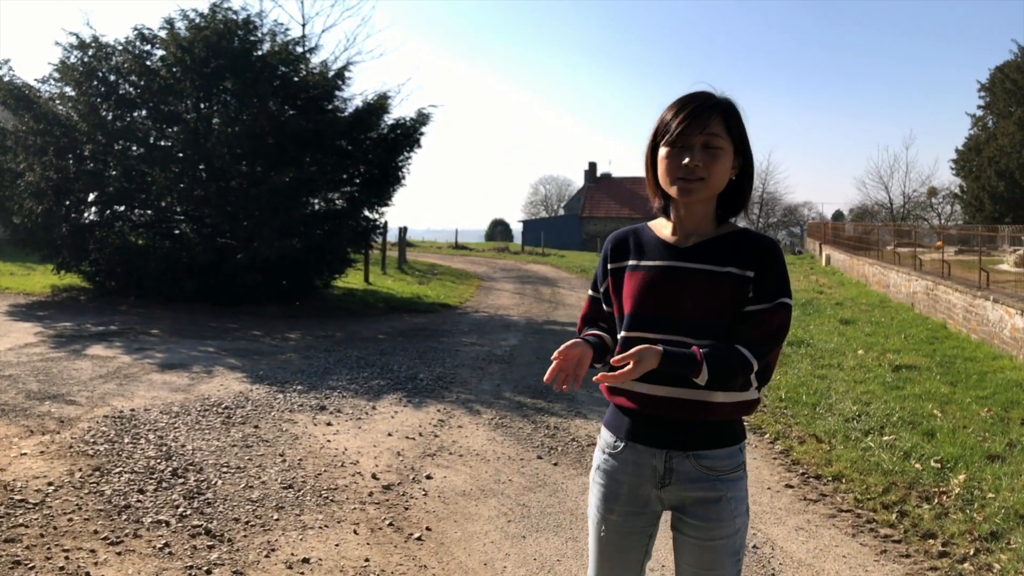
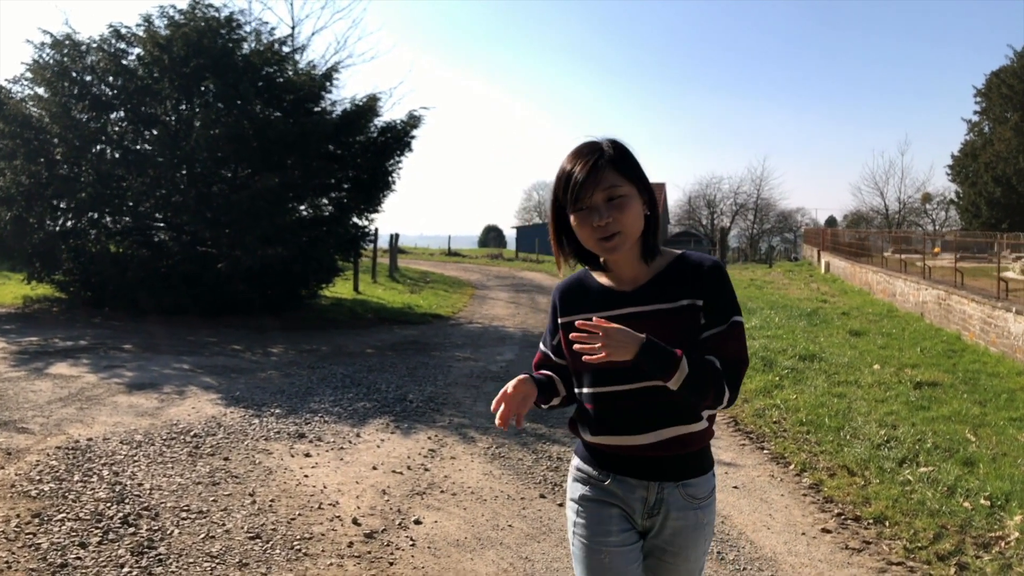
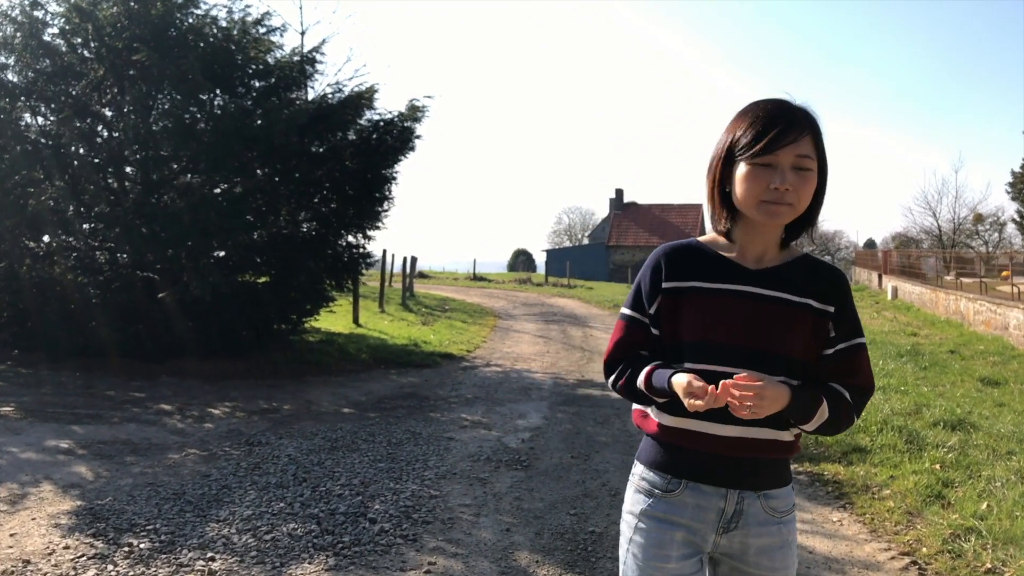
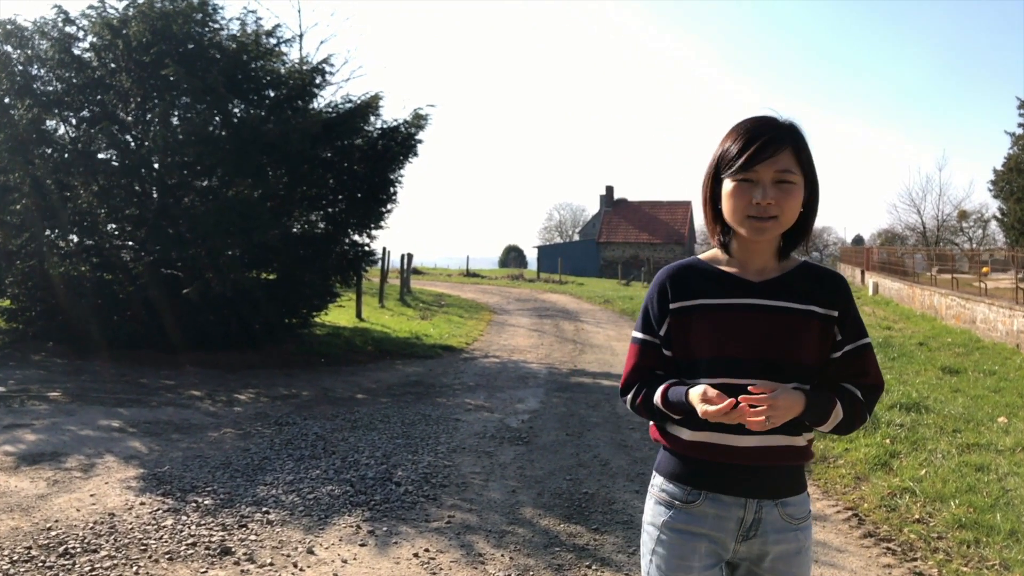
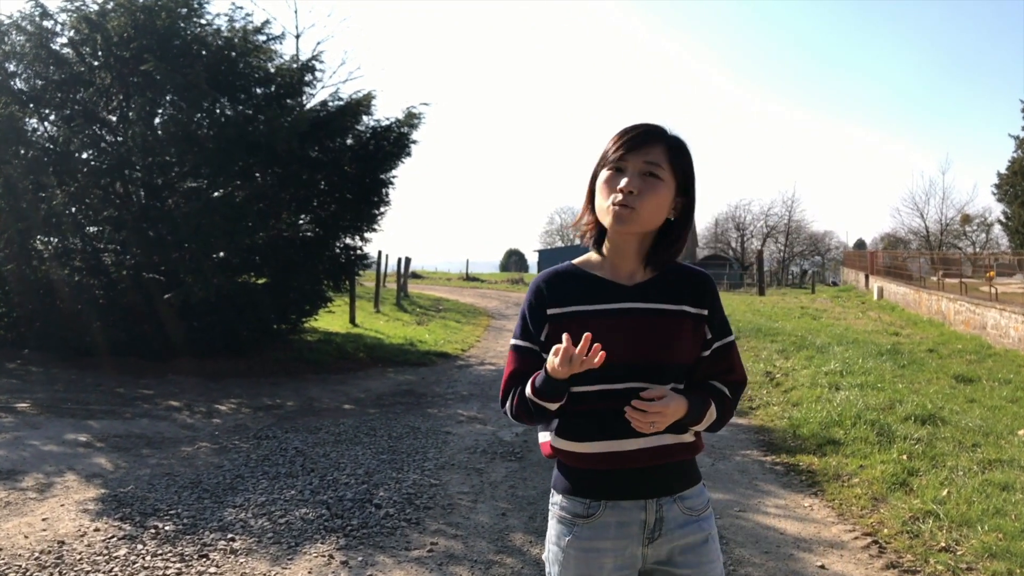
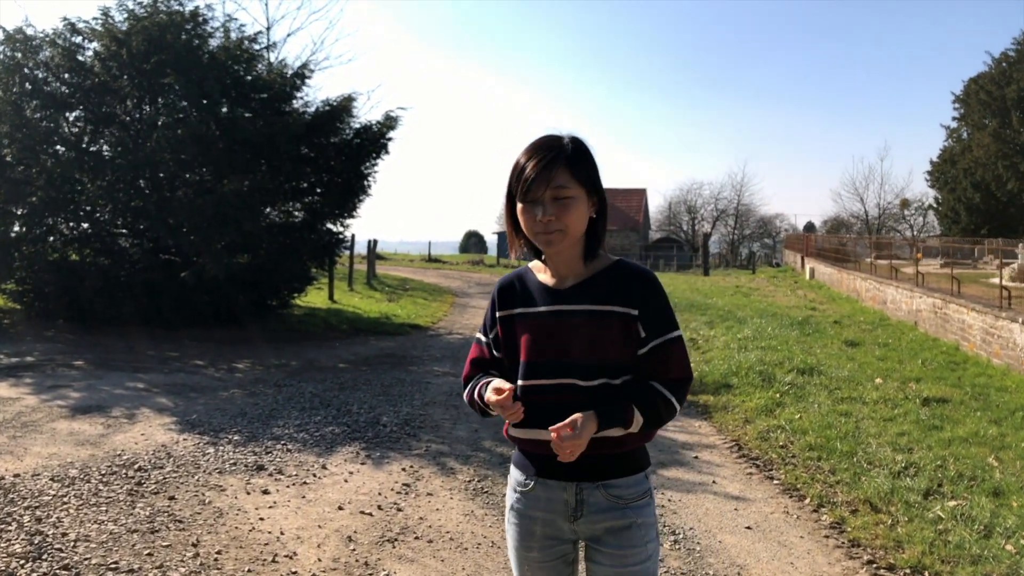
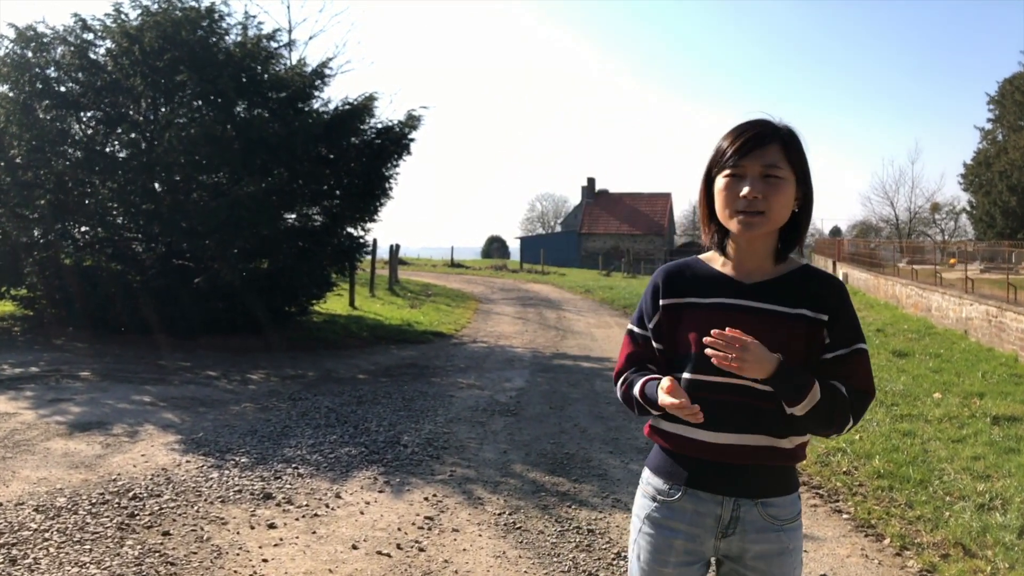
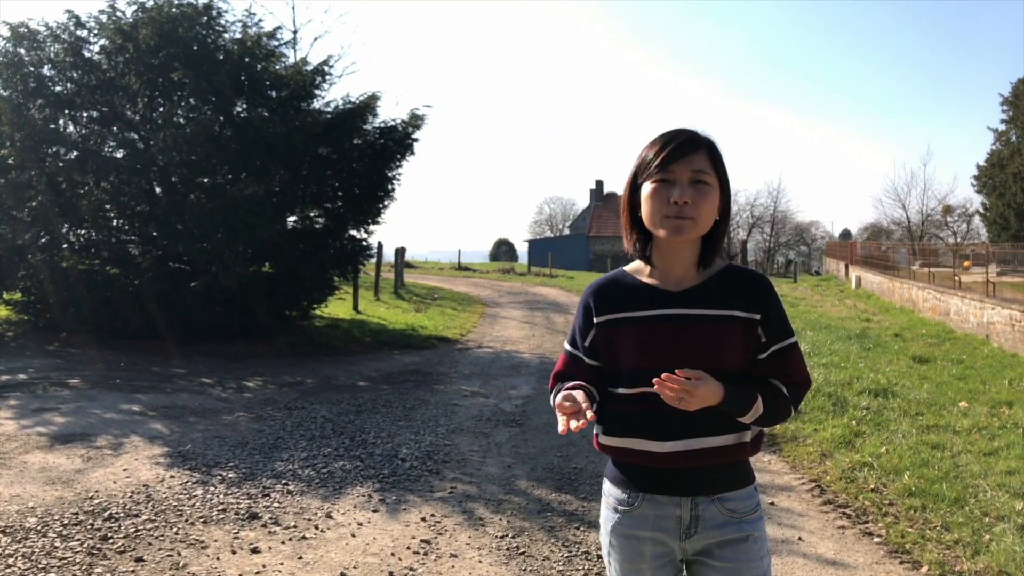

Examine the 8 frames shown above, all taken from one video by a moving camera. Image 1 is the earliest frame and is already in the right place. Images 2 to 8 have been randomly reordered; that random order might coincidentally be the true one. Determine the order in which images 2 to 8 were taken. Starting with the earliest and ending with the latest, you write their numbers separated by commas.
2, 6, 7, 8, 4, 5, 3
